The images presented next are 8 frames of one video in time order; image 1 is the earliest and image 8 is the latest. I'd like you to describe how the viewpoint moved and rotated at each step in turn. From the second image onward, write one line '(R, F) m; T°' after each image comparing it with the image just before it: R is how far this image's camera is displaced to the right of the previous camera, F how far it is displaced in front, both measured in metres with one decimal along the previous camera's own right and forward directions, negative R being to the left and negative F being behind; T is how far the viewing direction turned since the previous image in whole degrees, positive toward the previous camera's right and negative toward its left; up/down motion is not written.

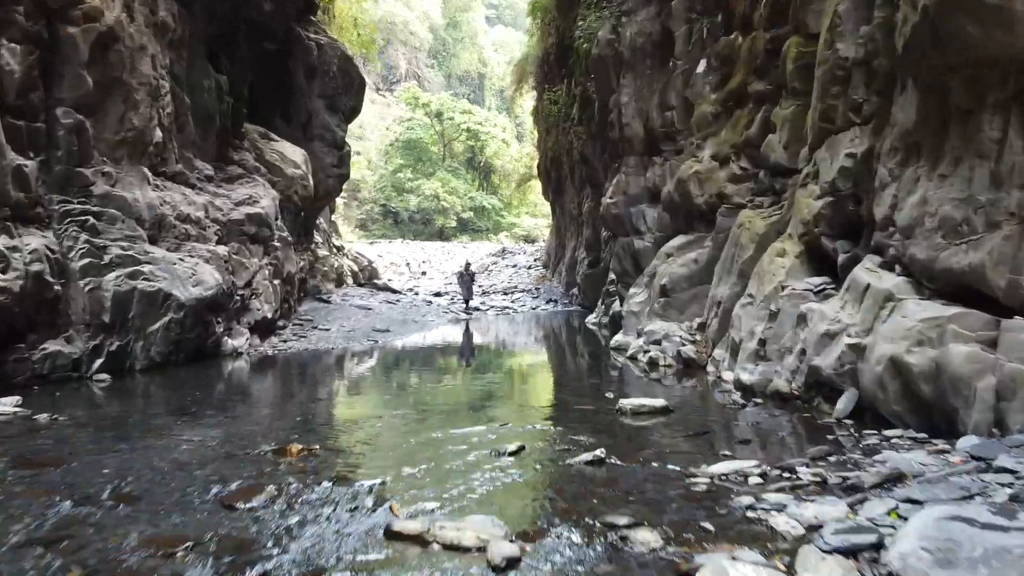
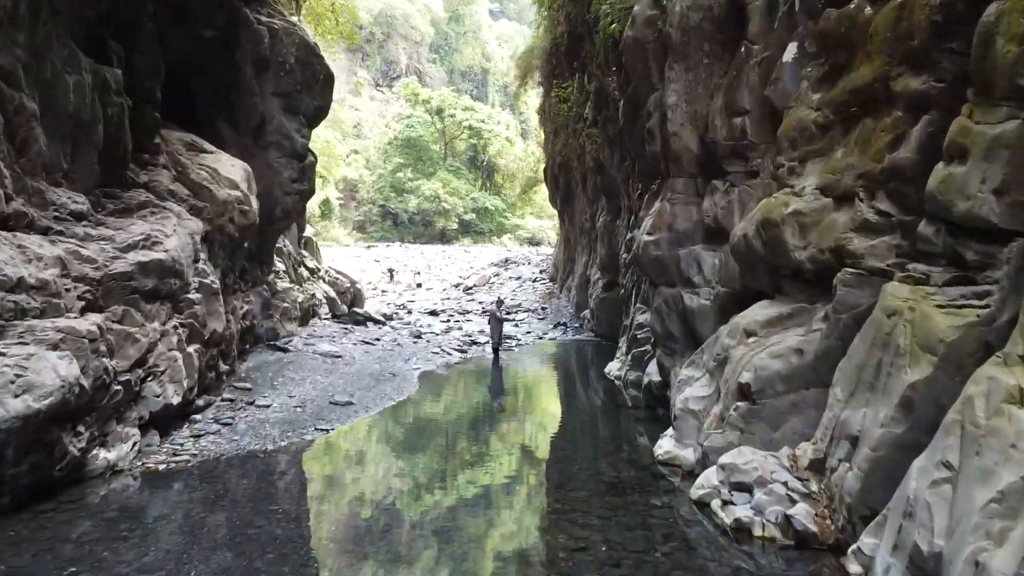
(0.0, +3.8) m; 0°
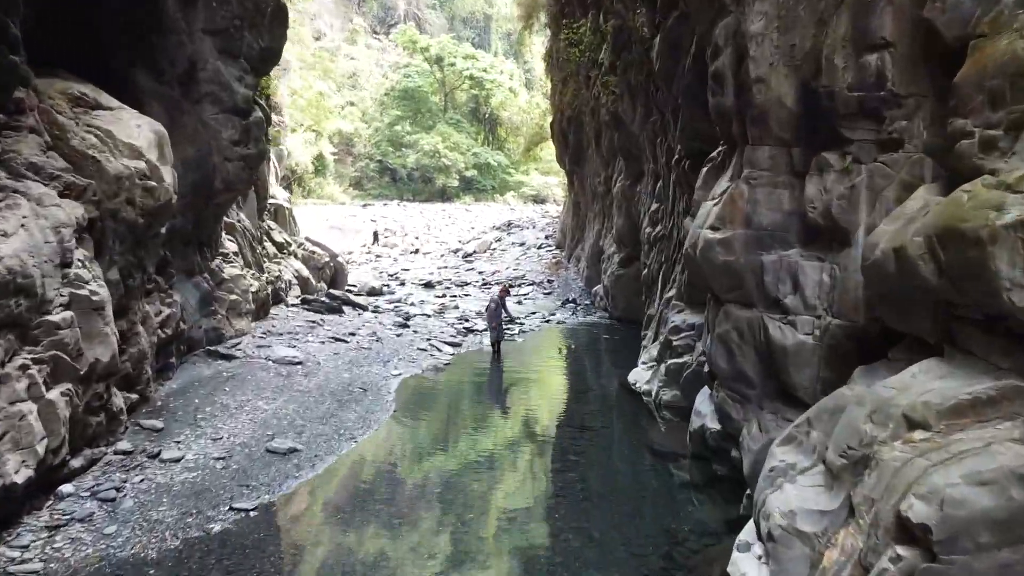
(0.0, +3.2) m; 0°
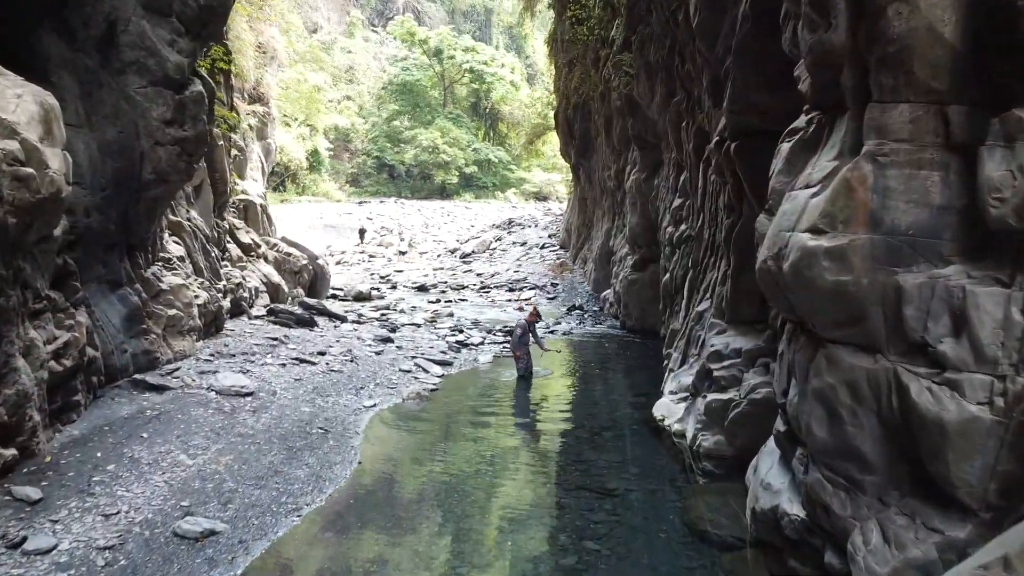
(0.0, +2.3) m; 0°
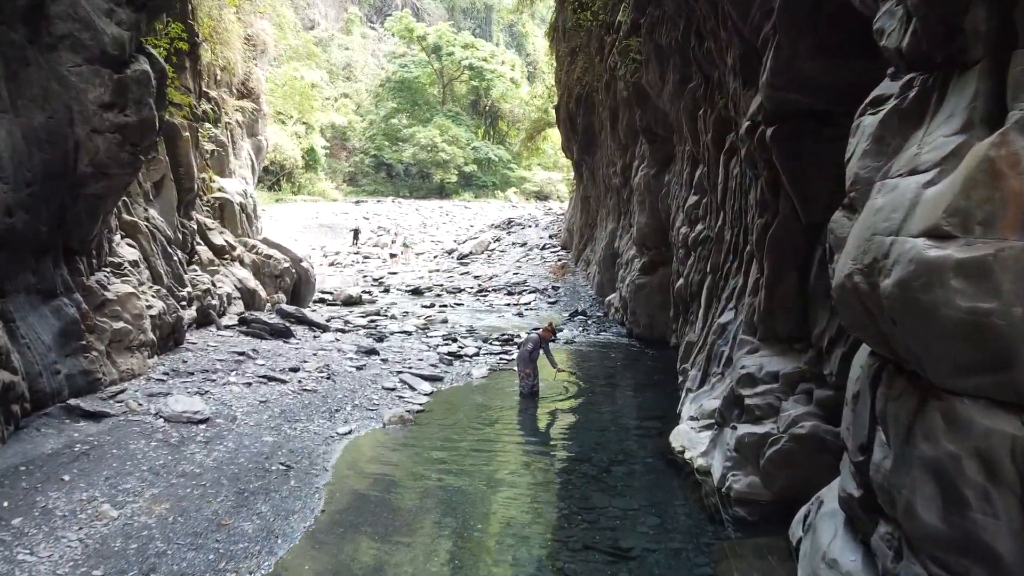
(+0.1, +1.4) m; 0°
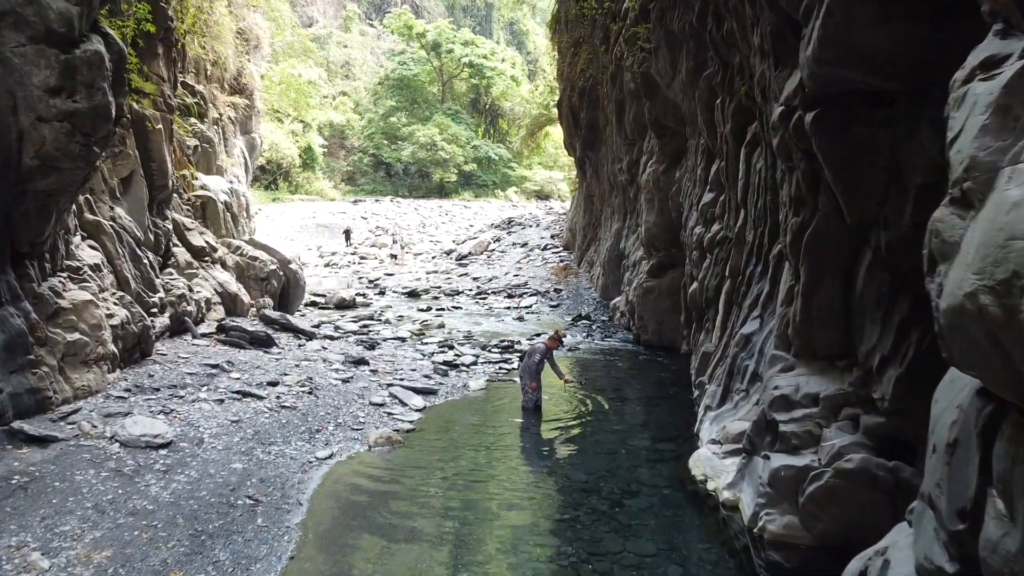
(0.0, +1.0) m; 0°
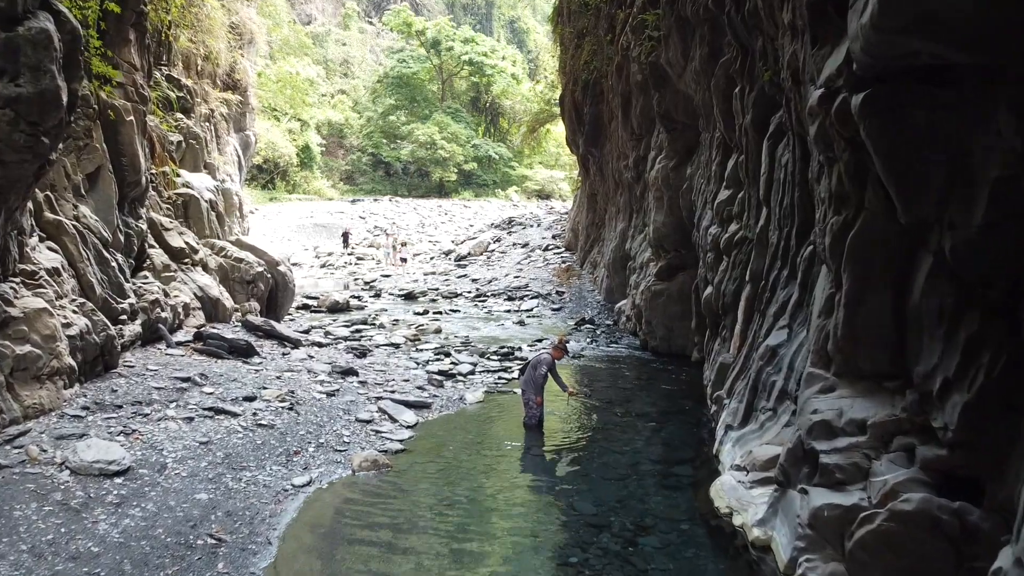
(0.0, +0.9) m; 0°
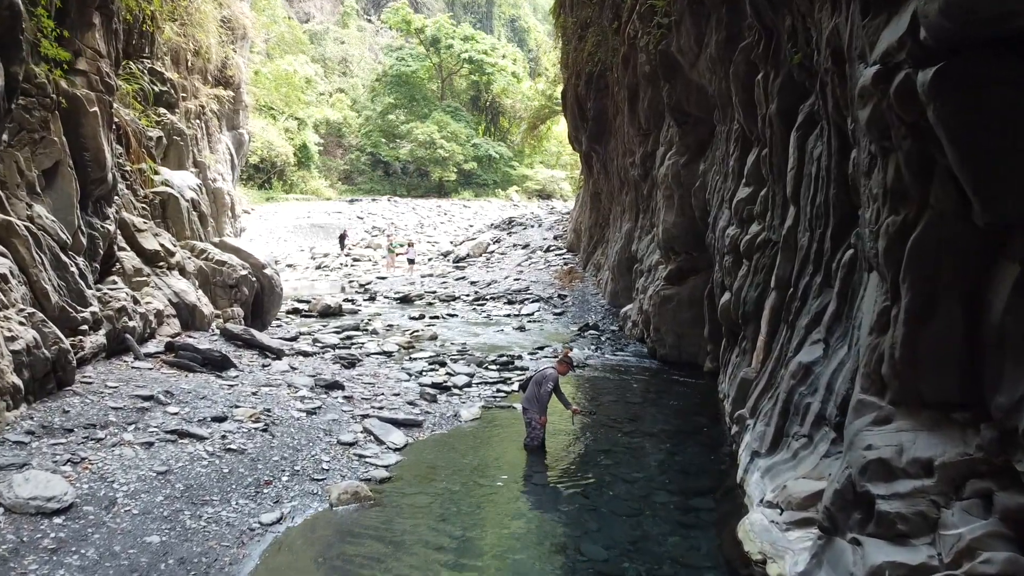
(0.0, +0.9) m; 0°
